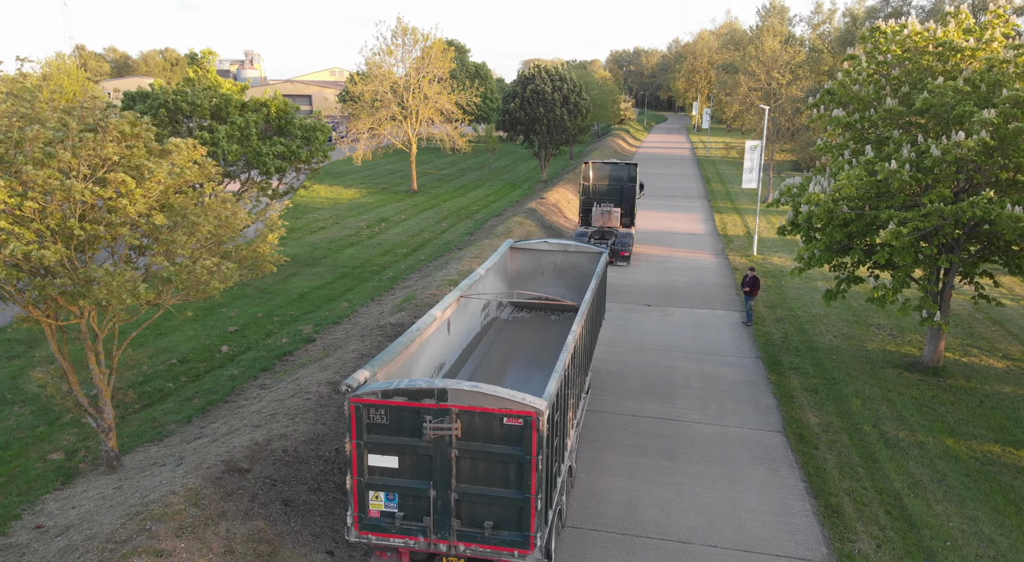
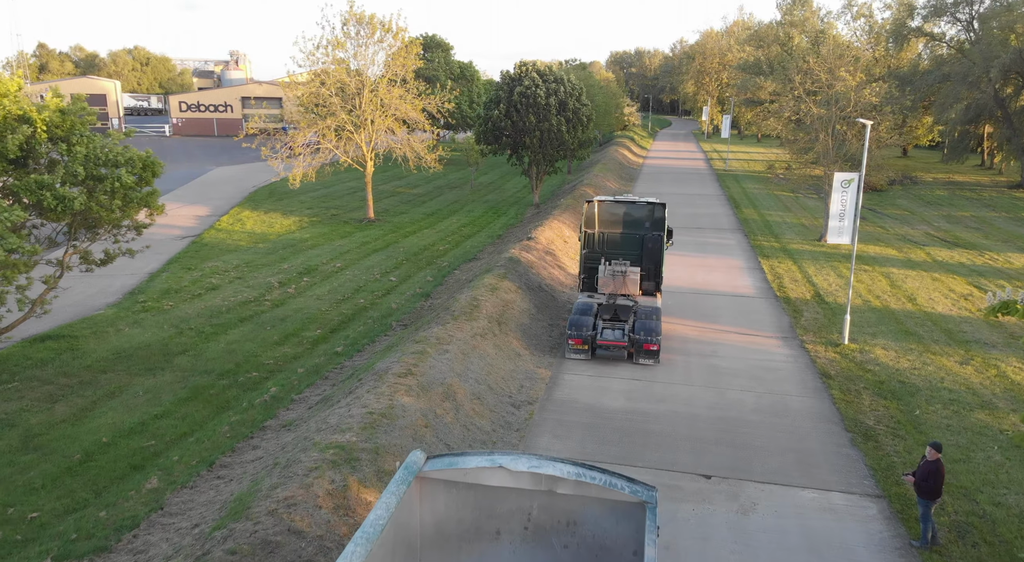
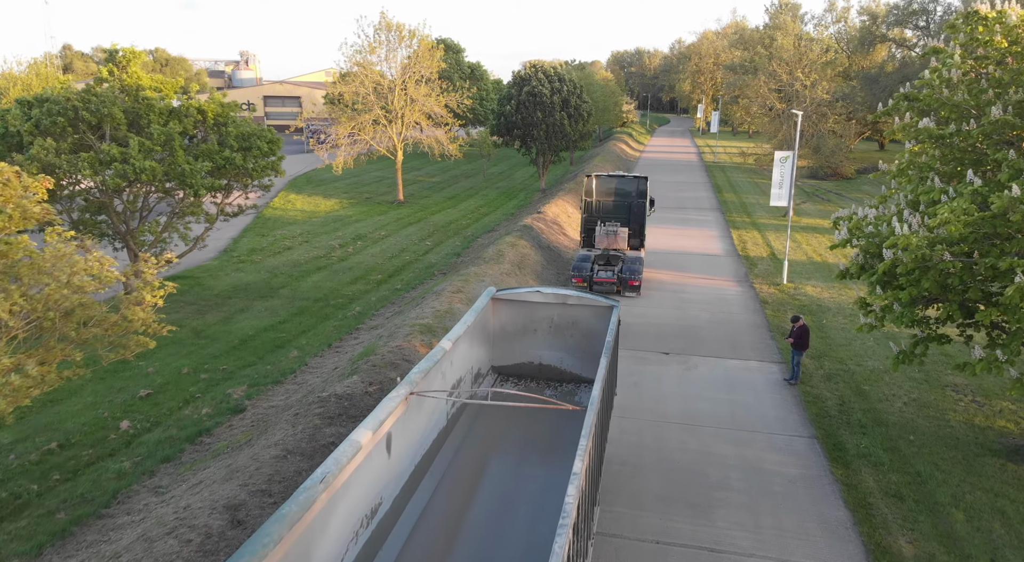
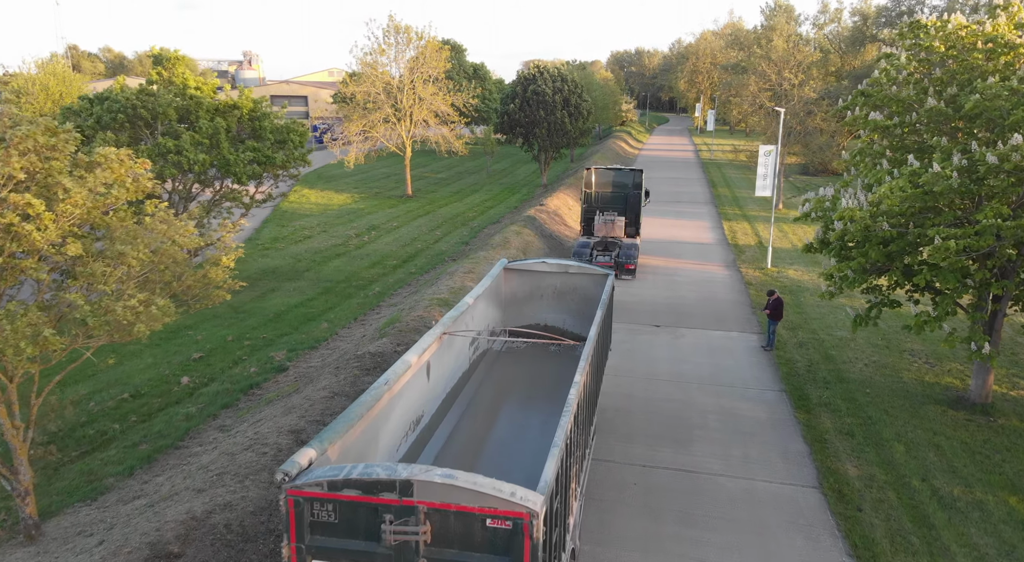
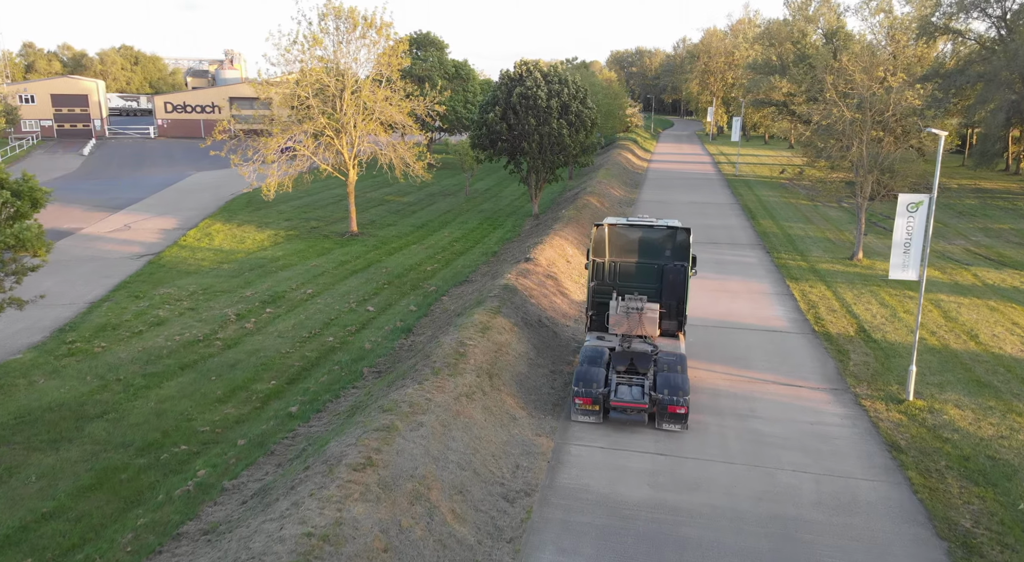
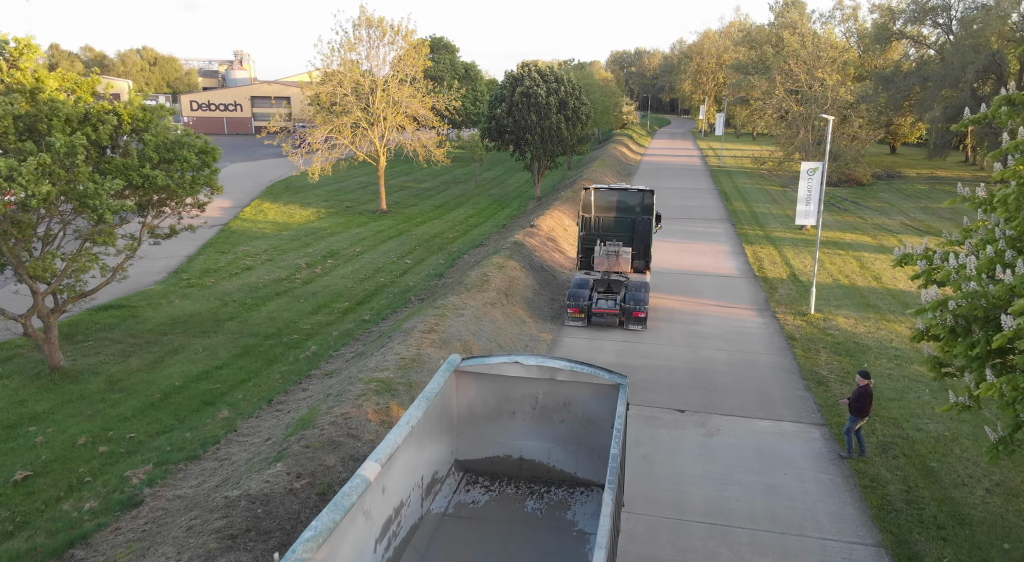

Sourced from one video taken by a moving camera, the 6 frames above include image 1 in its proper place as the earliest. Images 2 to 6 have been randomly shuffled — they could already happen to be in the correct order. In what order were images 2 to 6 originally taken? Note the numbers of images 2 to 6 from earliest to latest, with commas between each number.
4, 3, 6, 2, 5
